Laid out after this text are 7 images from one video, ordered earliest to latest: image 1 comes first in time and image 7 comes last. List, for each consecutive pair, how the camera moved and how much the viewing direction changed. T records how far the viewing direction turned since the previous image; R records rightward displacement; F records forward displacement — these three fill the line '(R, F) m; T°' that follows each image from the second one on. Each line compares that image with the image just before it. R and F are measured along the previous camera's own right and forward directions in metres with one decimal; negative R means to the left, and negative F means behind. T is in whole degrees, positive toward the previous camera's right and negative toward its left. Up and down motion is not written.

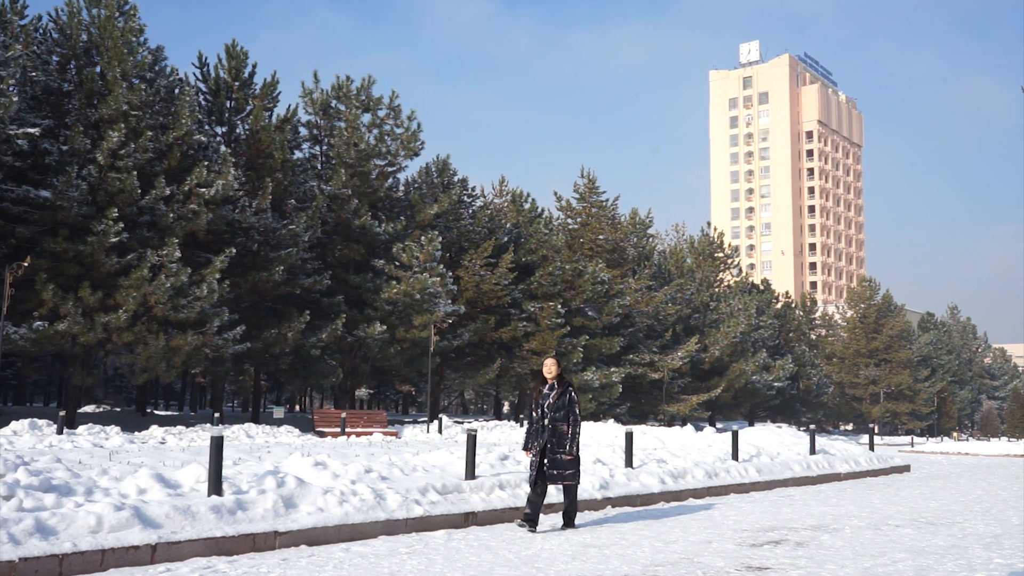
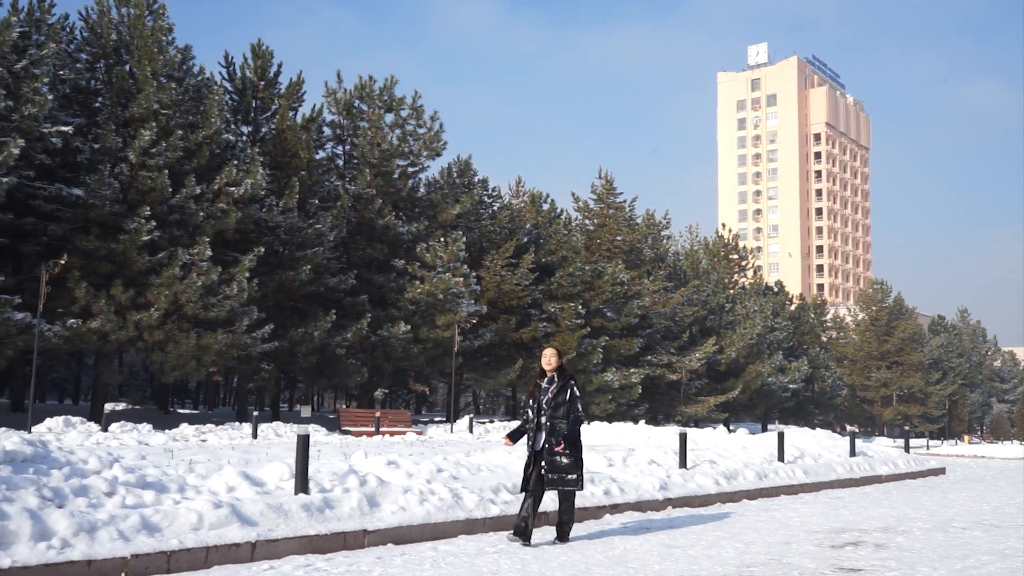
(-0.8, 0.0) m; 0°
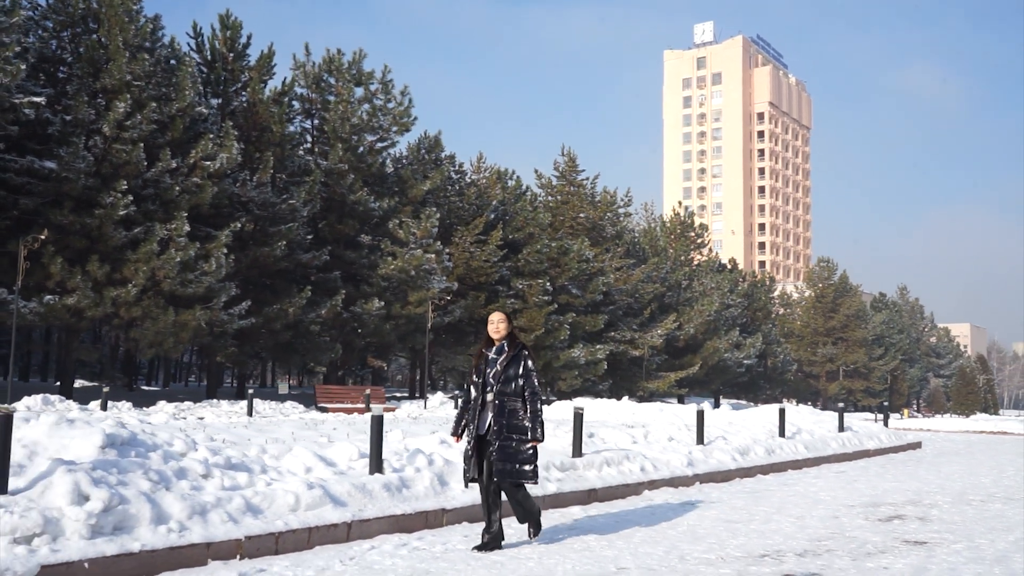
(-1.2, -0.1) m; +4°
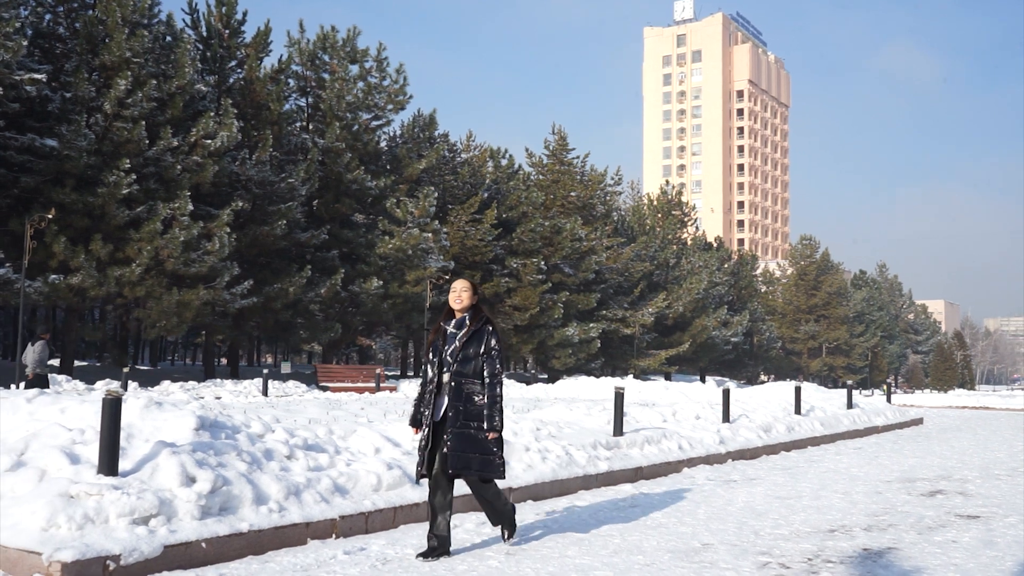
(-0.8, -0.1) m; +1°
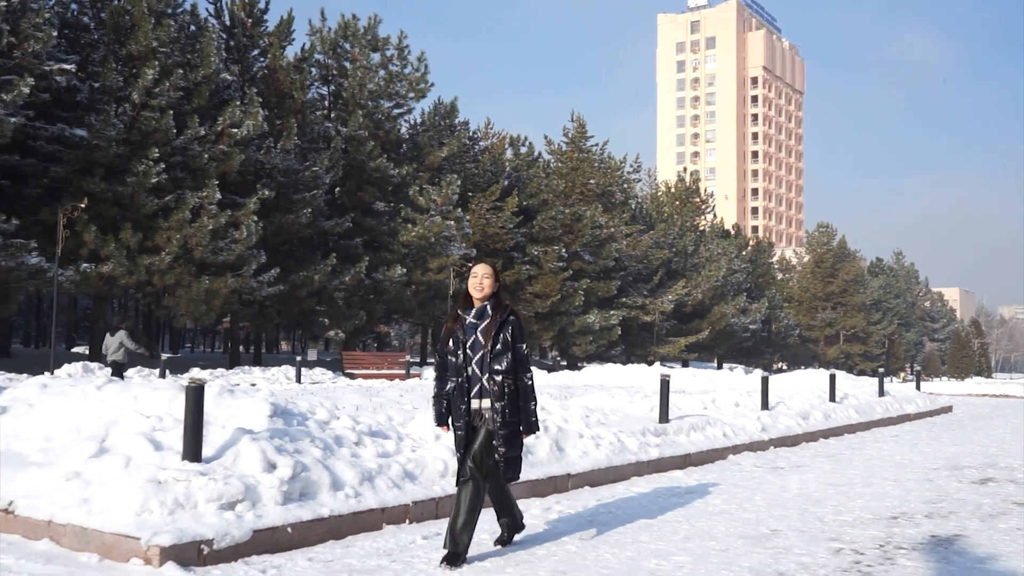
(-0.4, -0.1) m; -1°
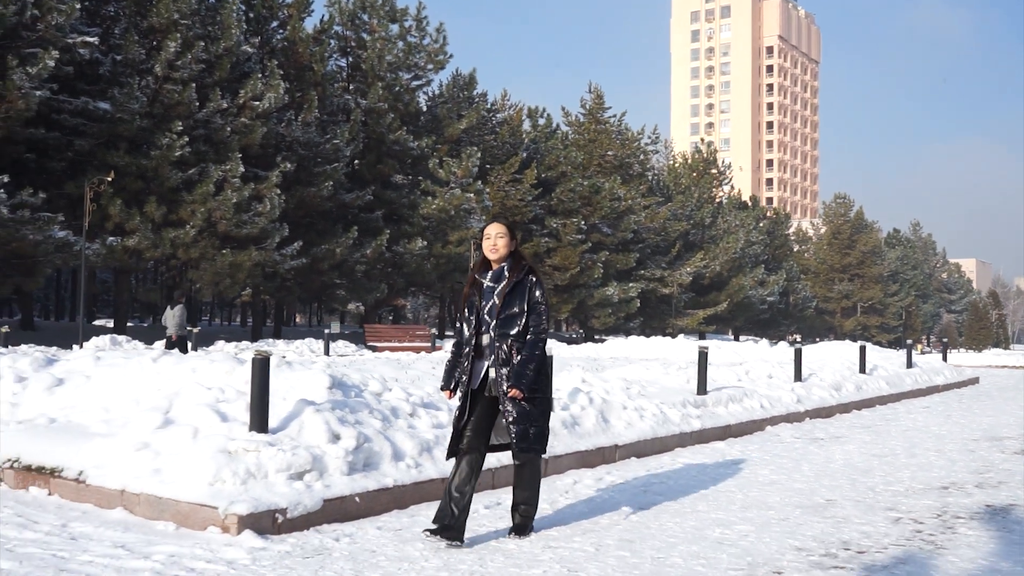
(-0.3, 0.0) m; -1°
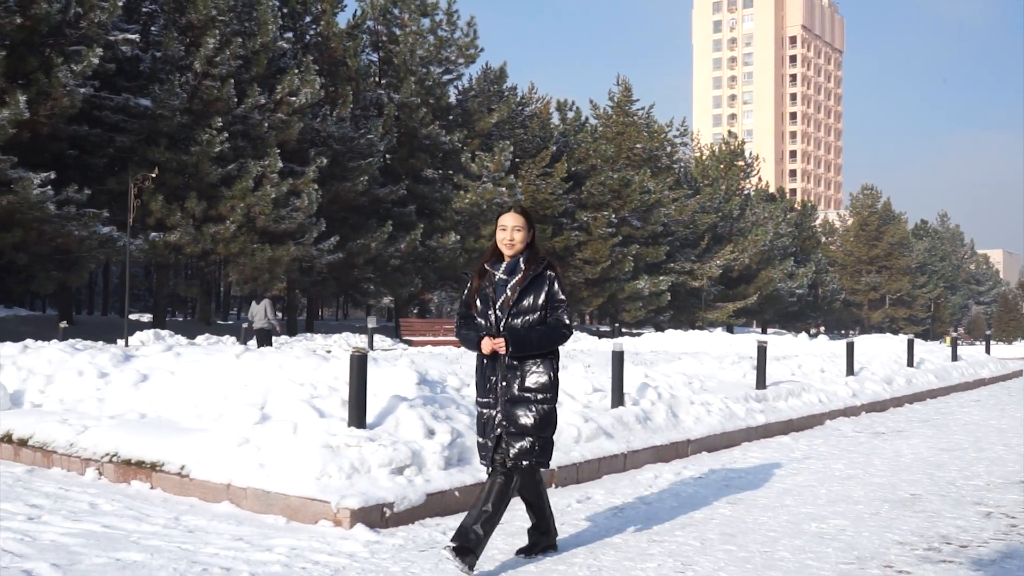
(-0.5, -0.1) m; -1°
